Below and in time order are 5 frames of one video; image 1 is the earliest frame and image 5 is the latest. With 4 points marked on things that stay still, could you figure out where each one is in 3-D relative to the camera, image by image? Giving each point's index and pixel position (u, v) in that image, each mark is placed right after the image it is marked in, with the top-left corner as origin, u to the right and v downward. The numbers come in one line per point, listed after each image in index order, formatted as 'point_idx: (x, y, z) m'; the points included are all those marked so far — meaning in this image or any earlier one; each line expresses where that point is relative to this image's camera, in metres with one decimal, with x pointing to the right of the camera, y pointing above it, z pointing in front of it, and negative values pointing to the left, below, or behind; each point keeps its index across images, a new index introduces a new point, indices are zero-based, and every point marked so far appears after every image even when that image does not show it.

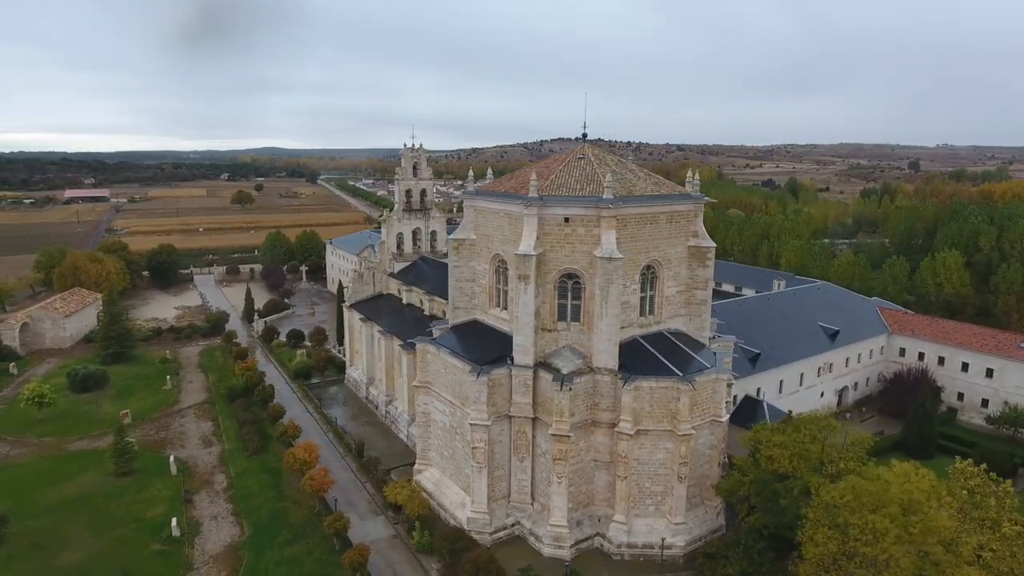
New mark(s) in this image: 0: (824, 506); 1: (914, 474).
0: (+9.2, -6.6, +18.9) m
1: (+12.2, -5.7, +19.2) m
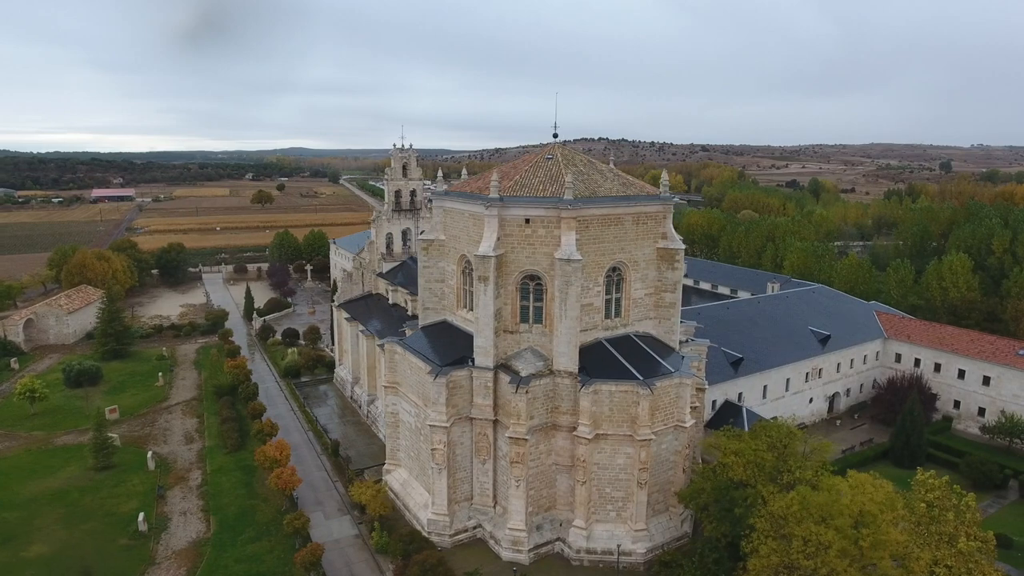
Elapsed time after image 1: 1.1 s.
0: (+7.5, -6.7, +18.5) m
1: (+10.5, -5.8, +18.6) m
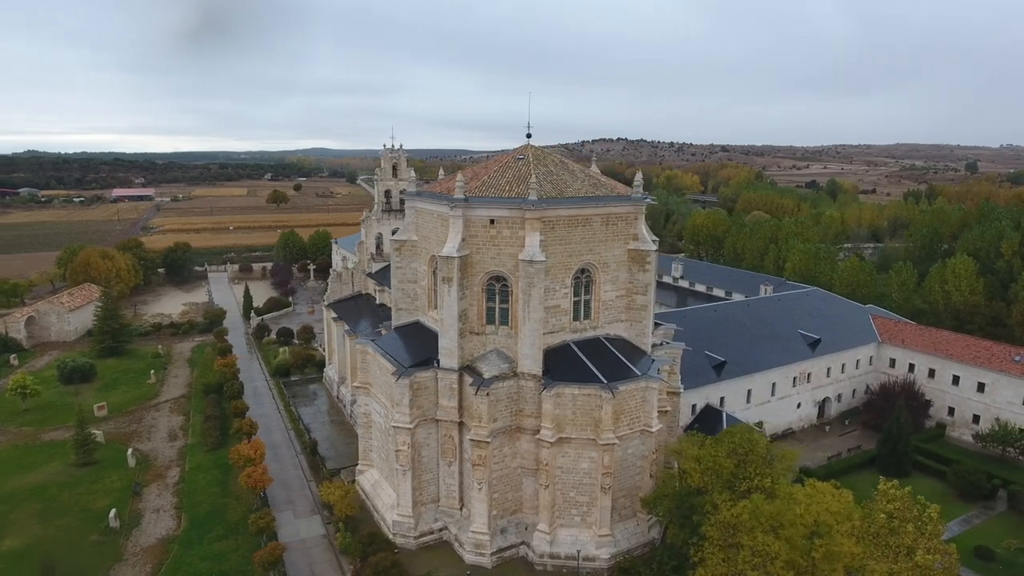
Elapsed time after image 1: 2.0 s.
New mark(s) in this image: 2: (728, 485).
0: (+6.0, -6.8, +18.0) m
1: (+9.0, -5.9, +18.1) m
2: (+6.9, -6.2, +20.0) m
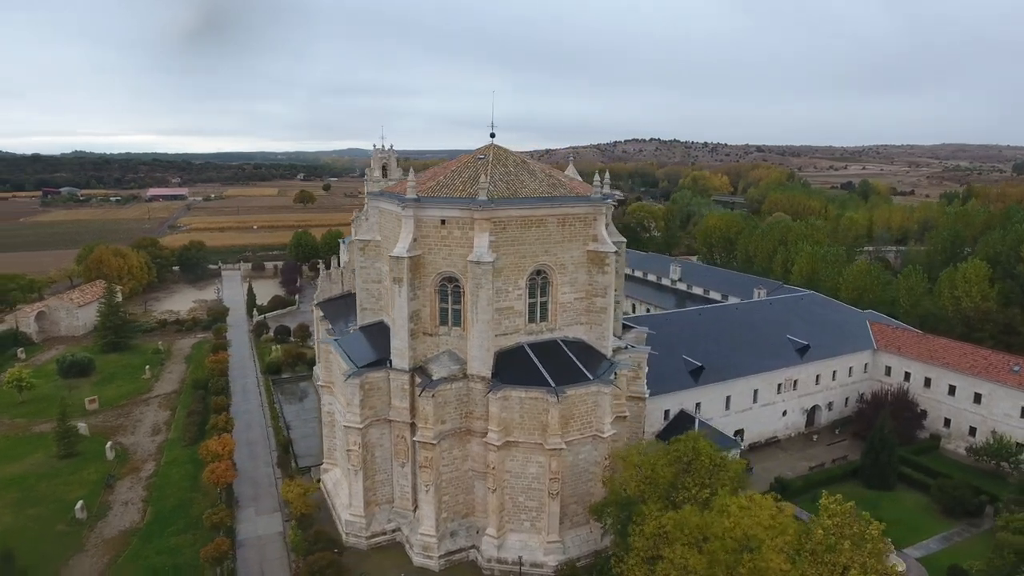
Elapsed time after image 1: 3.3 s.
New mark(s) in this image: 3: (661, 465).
0: (+3.8, -6.8, +17.5) m
1: (+6.9, -6.1, +17.4) m
2: (+4.8, -6.3, +19.4) m
3: (+4.8, -5.5, +19.8) m
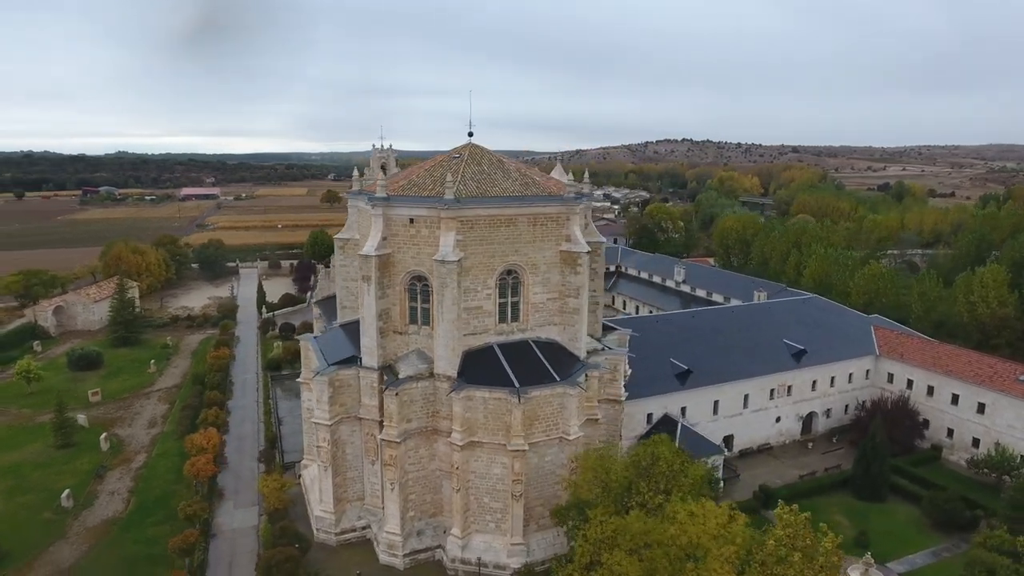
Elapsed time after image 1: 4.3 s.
0: (+2.3, -6.9, +17.2) m
1: (+5.4, -6.1, +17.0) m
2: (+3.4, -6.4, +19.1) m
3: (+3.4, -5.5, +19.5) m
